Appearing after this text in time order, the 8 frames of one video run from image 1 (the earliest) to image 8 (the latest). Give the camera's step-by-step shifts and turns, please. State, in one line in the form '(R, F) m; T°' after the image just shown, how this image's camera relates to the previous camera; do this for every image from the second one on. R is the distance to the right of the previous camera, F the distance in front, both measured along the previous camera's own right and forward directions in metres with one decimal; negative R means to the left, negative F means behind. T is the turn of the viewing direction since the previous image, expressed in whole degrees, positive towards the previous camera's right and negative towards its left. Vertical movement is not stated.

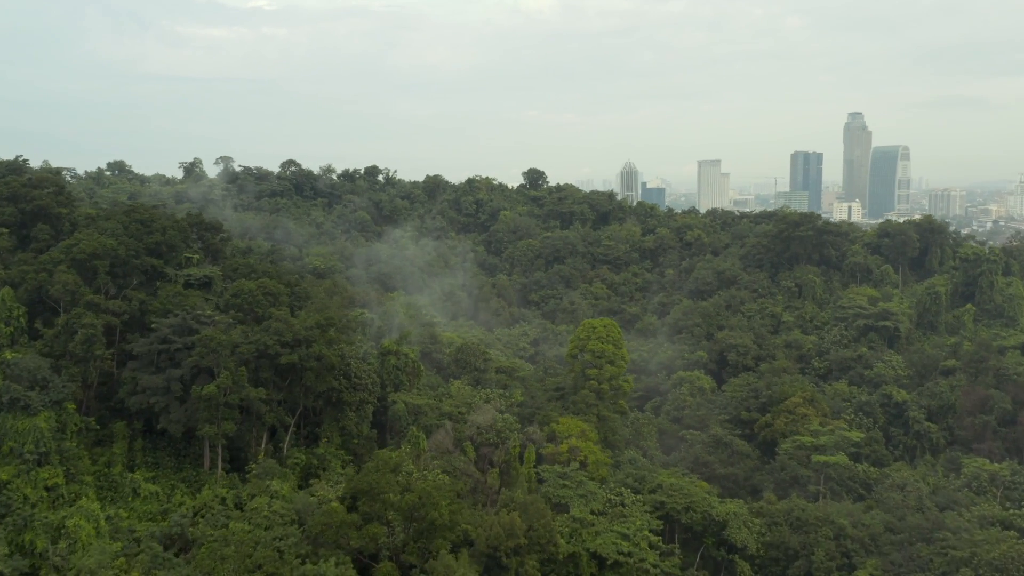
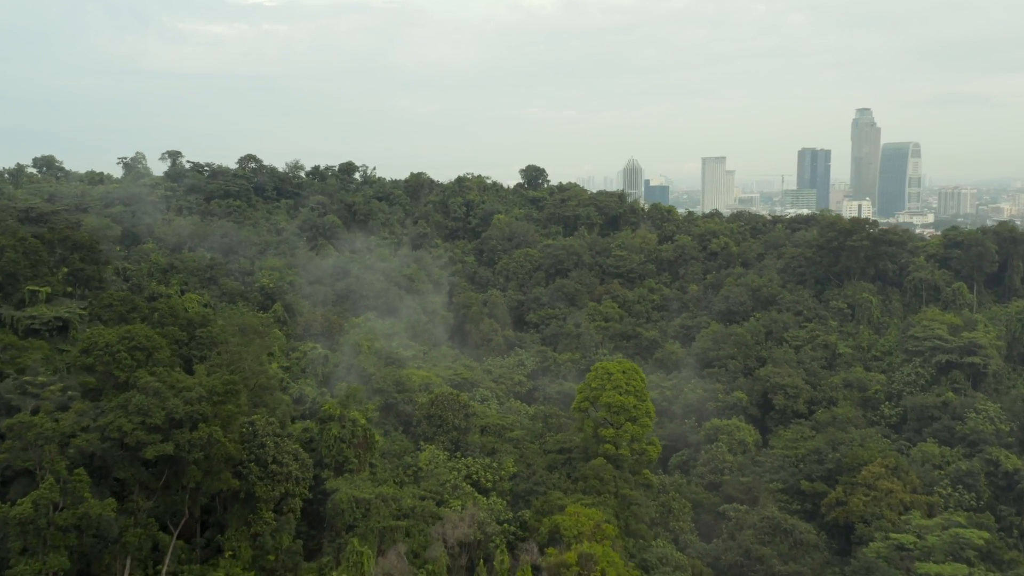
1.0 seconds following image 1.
(+0.2, +4.1) m; 0°
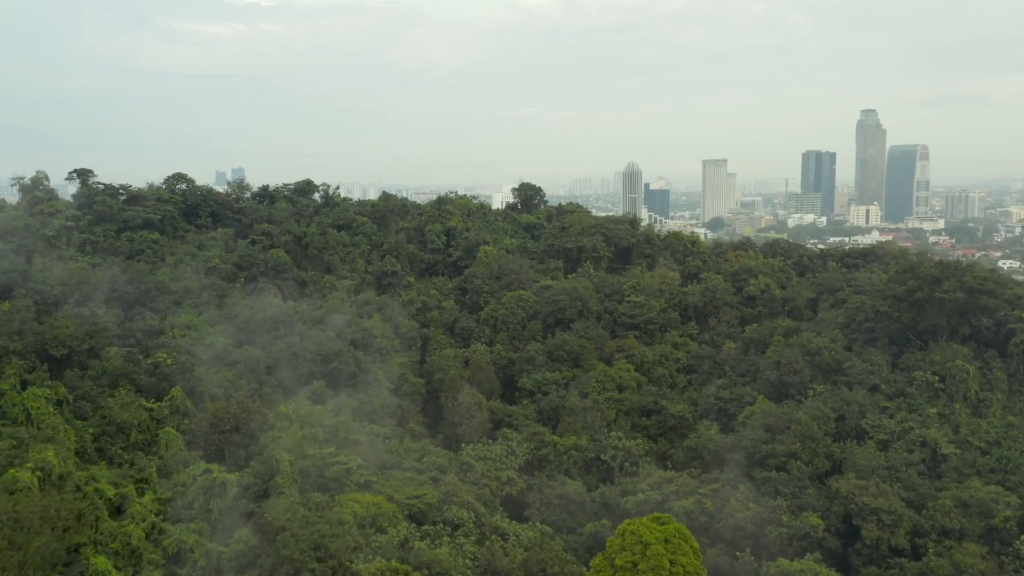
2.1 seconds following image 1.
(+0.2, +4.7) m; 0°
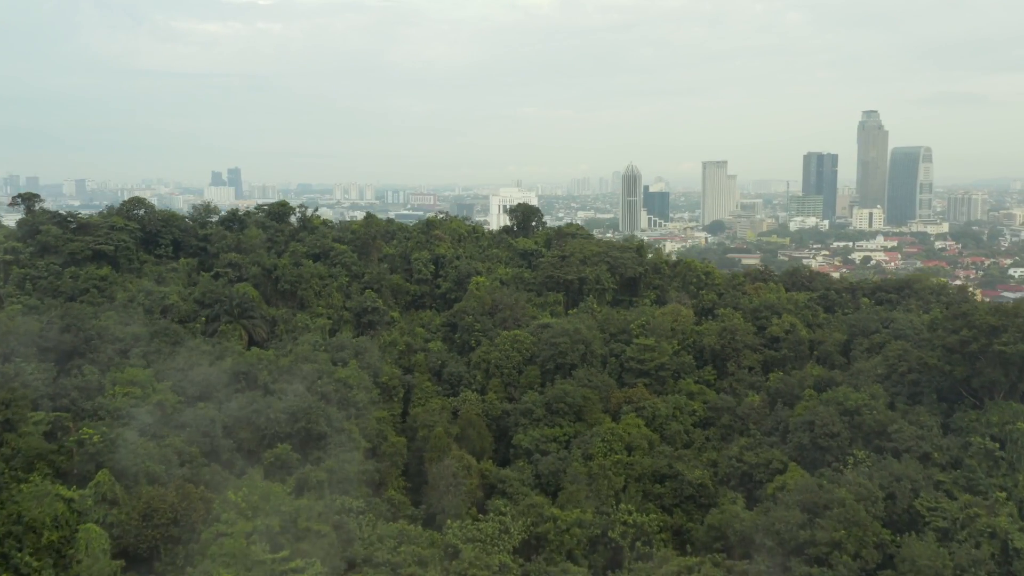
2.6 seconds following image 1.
(+0.1, +2.1) m; 0°
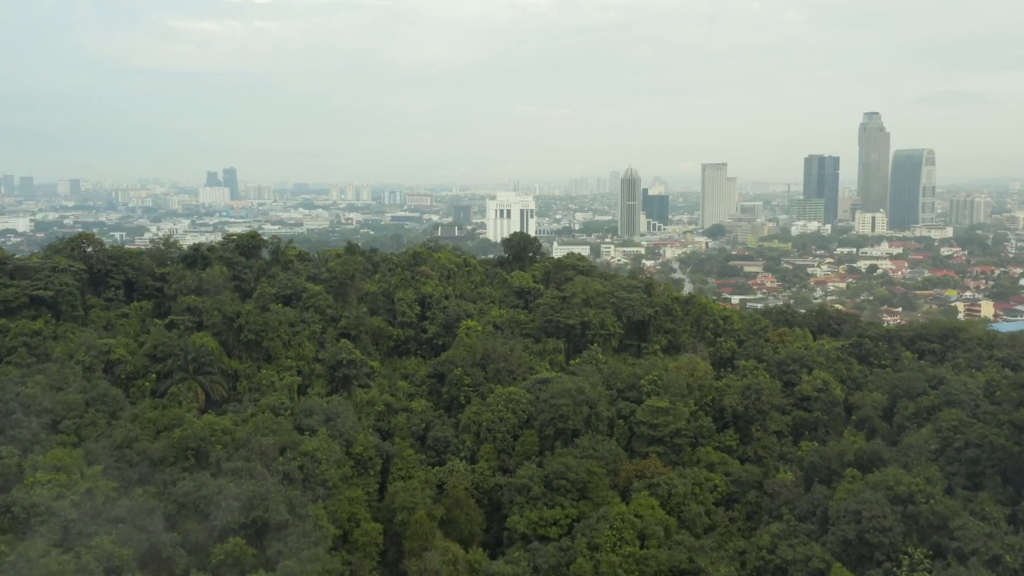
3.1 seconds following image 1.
(+0.1, +2.1) m; 0°
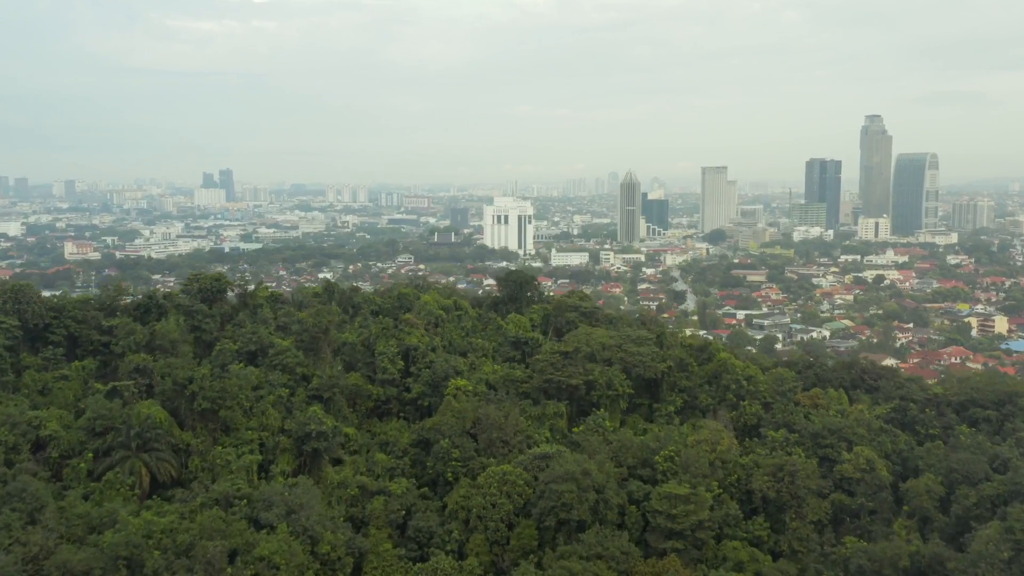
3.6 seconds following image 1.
(+0.1, +2.0) m; 0°
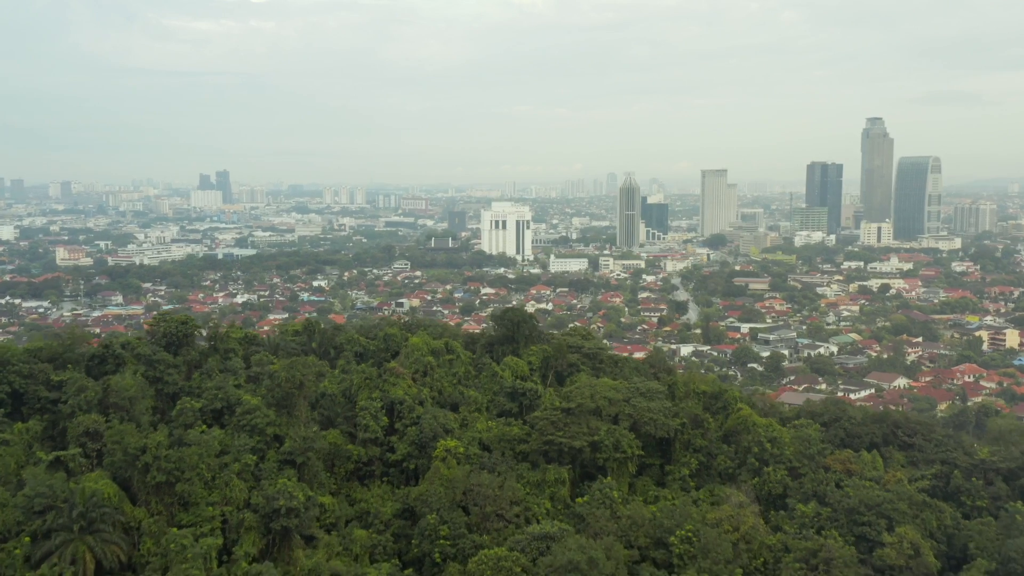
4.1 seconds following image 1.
(0.0, +1.6) m; 0°
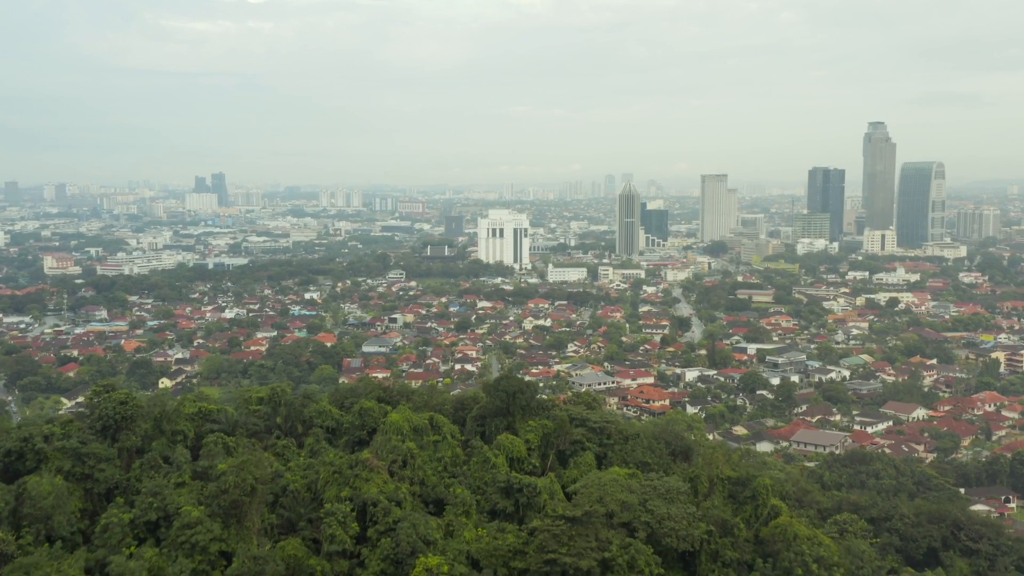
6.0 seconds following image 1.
(+0.1, +2.2) m; 0°
